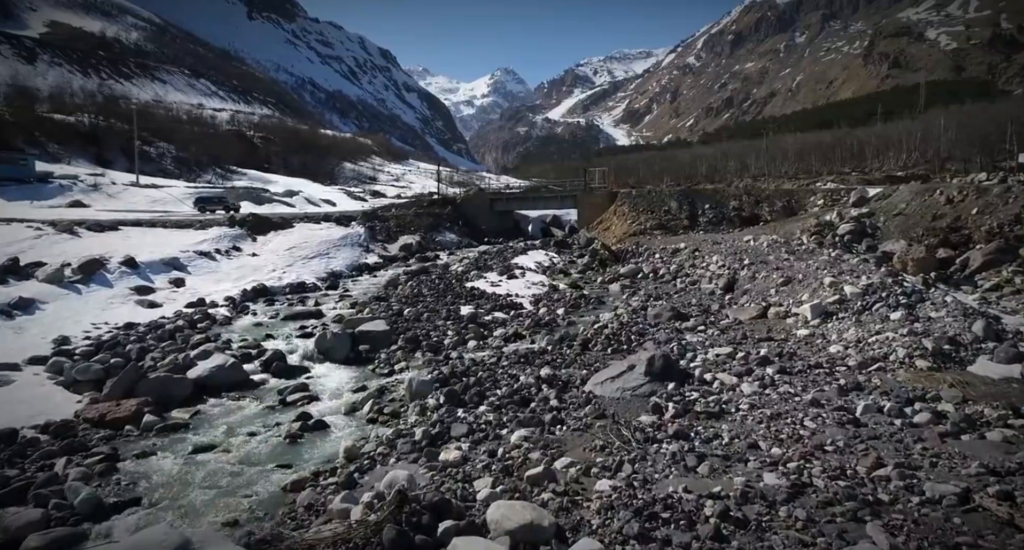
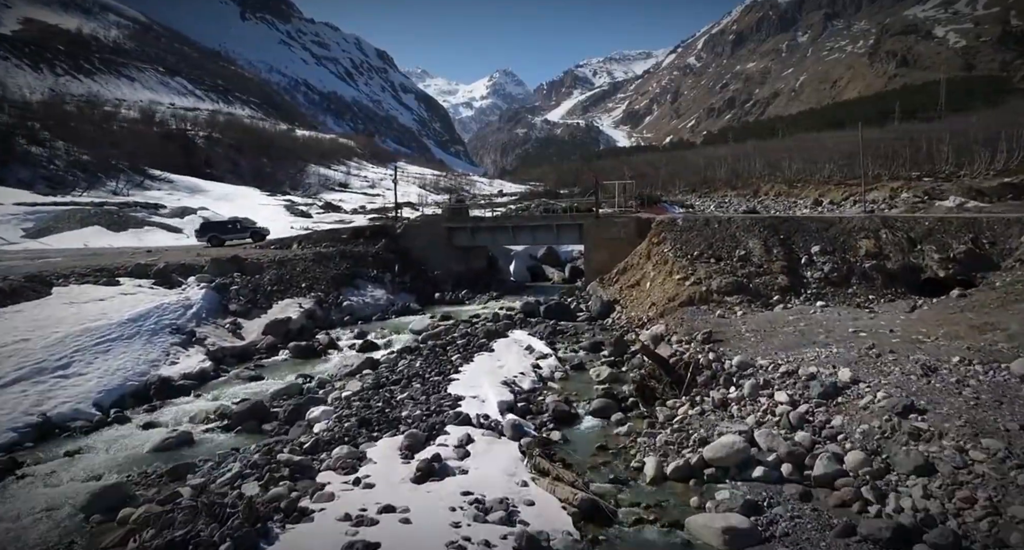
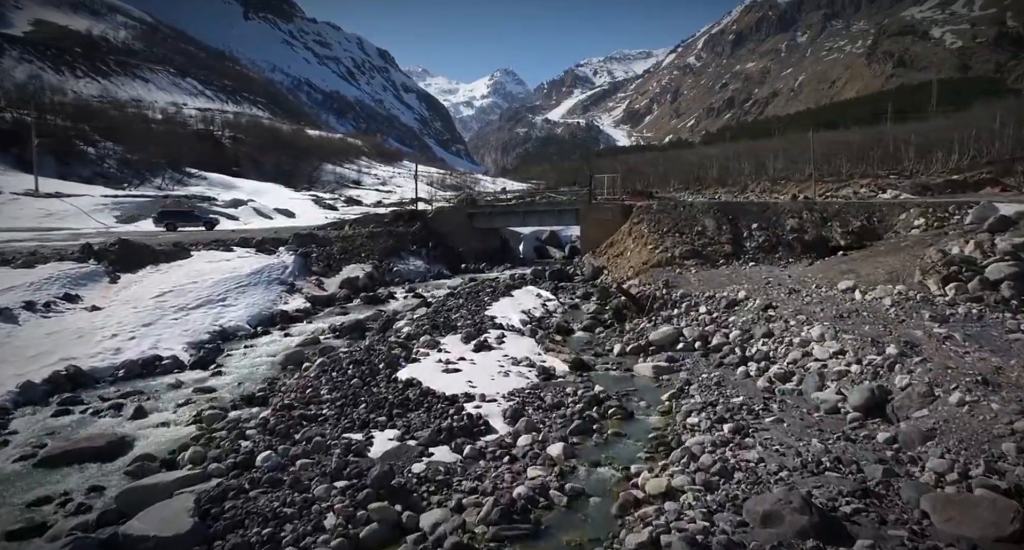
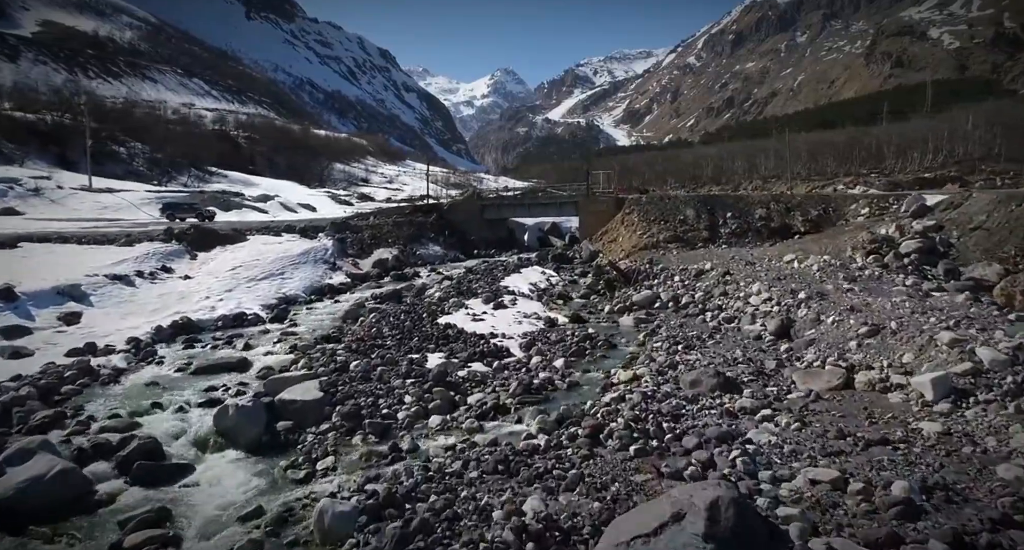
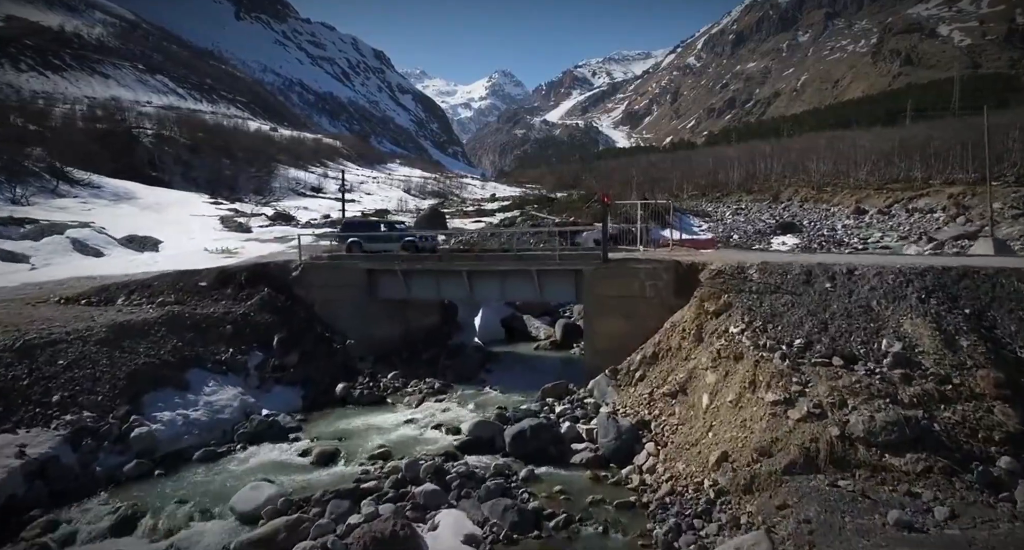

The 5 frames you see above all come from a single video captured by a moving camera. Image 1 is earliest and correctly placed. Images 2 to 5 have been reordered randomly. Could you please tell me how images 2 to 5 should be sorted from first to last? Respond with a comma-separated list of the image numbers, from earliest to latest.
4, 3, 2, 5
